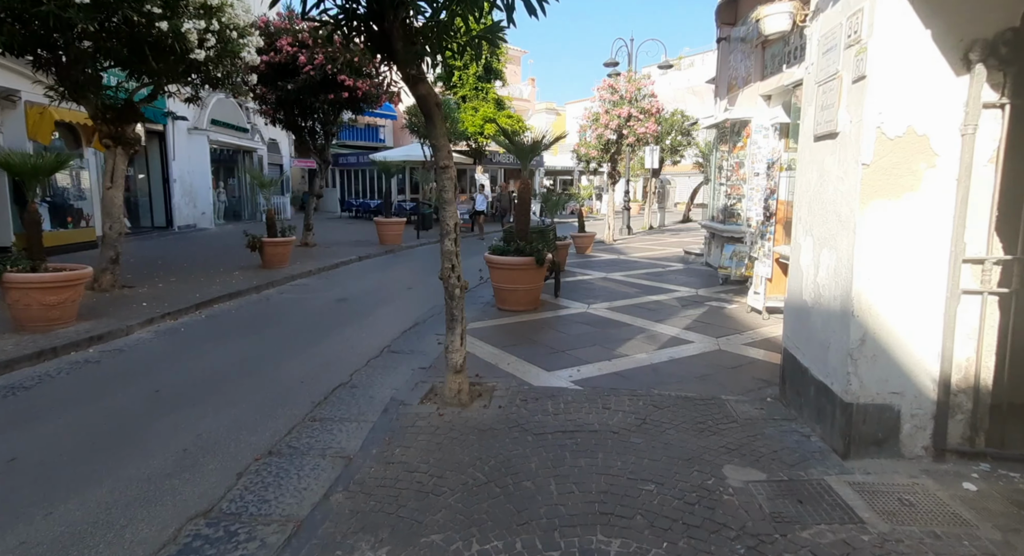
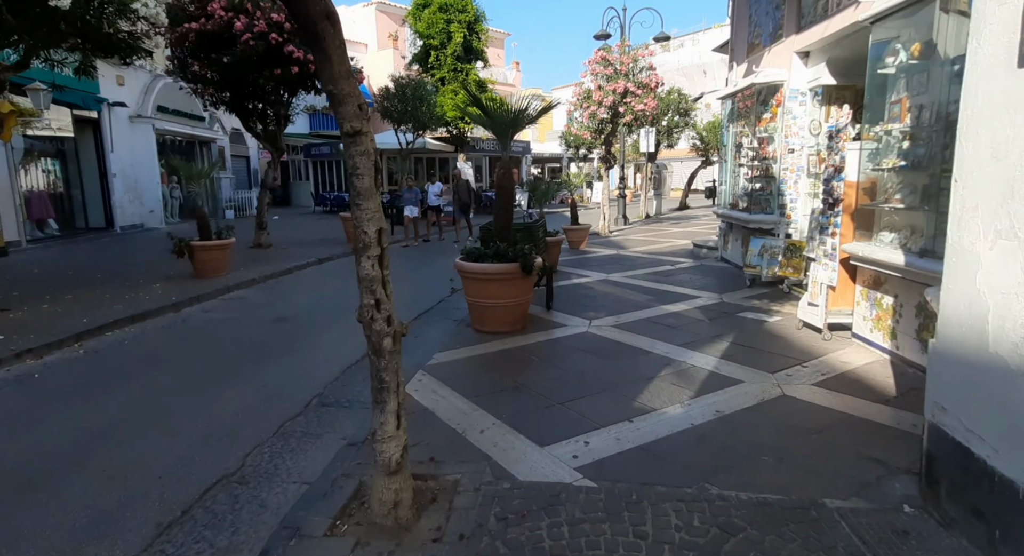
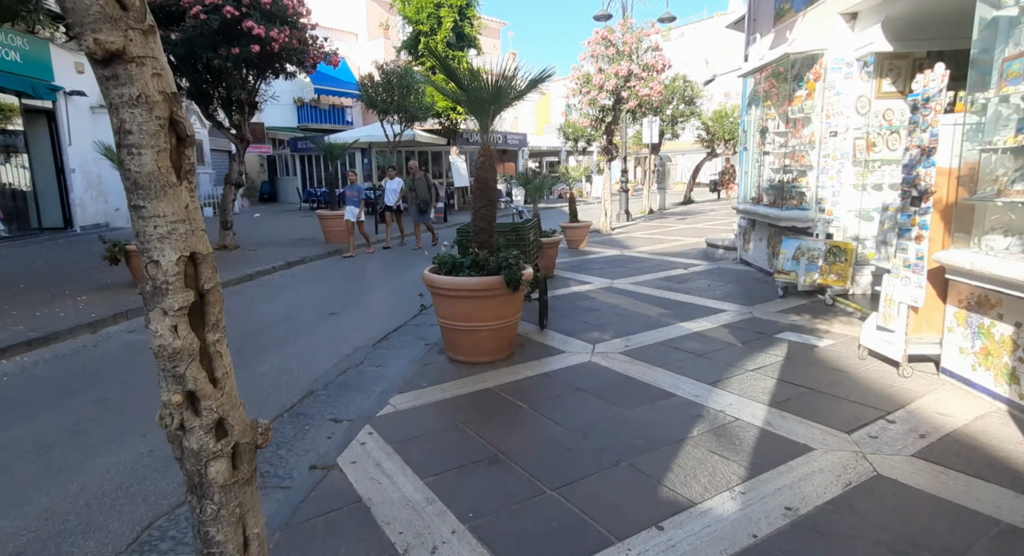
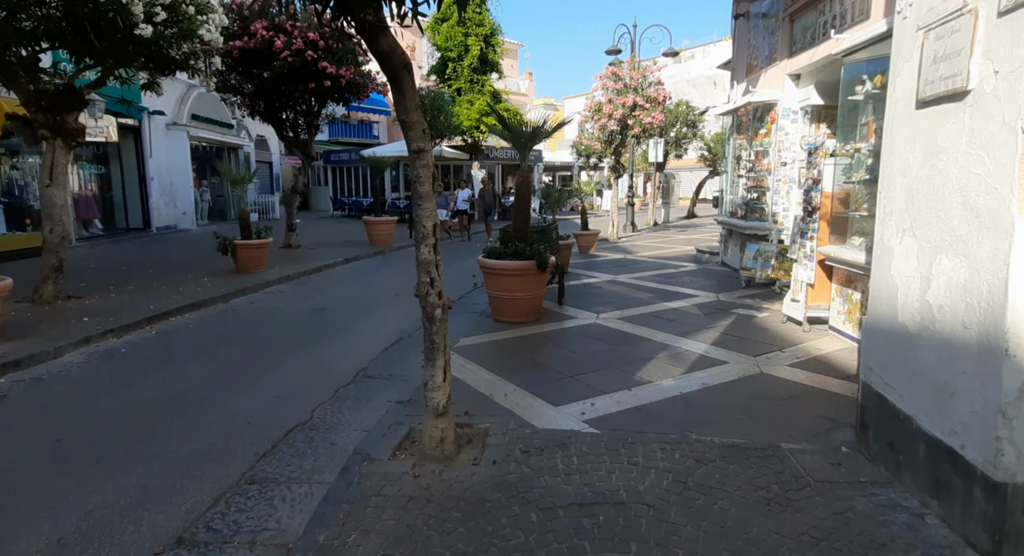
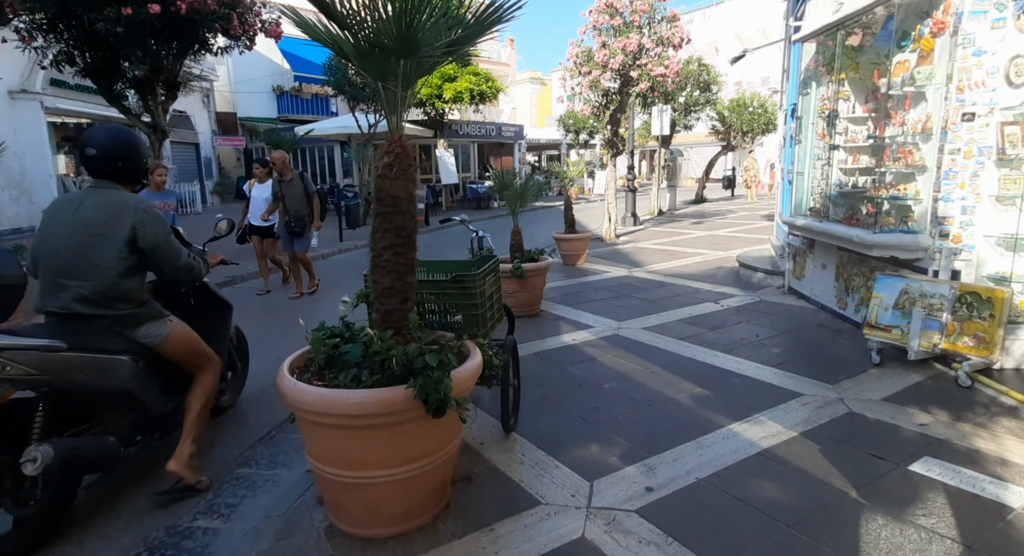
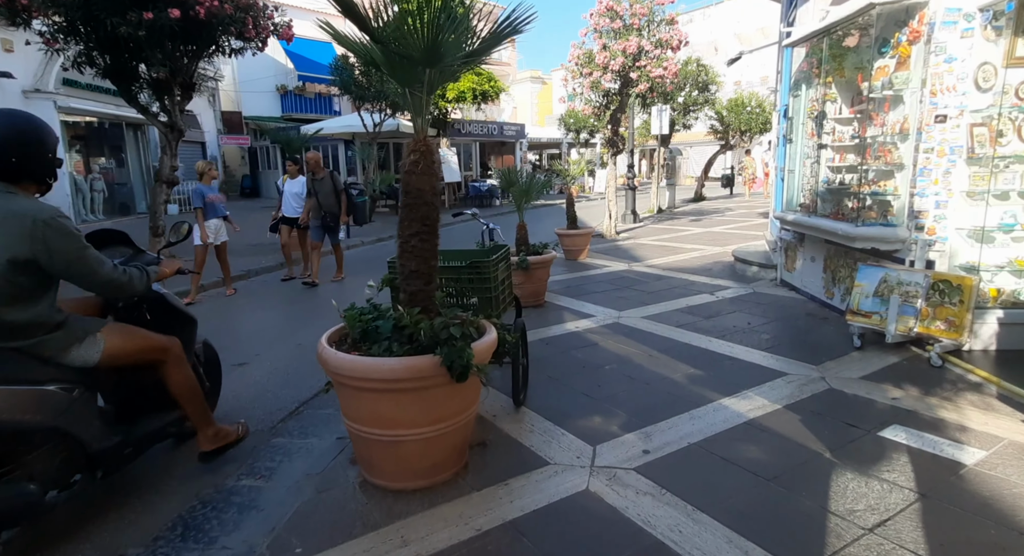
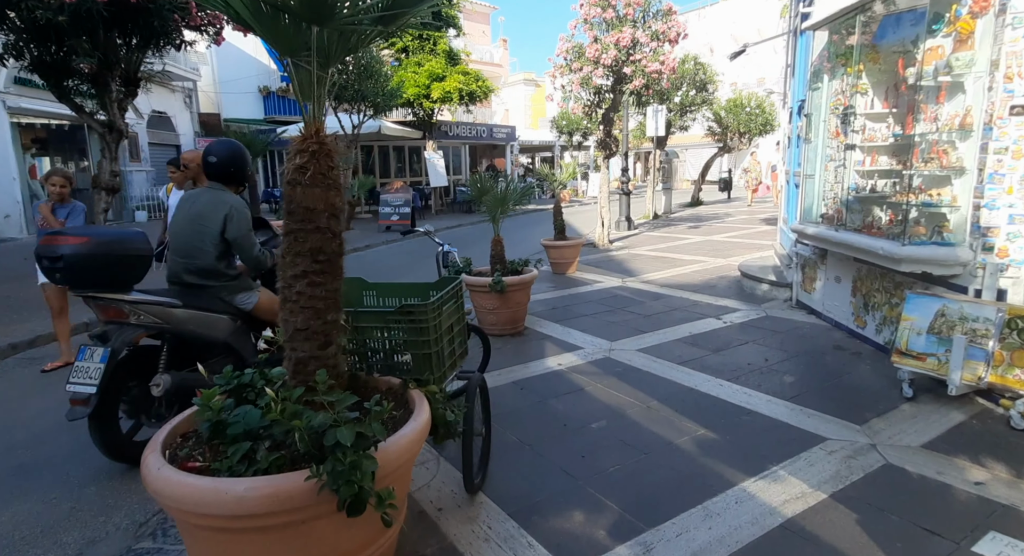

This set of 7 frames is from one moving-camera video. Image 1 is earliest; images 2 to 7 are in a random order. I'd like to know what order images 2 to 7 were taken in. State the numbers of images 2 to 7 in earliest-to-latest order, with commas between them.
4, 2, 3, 6, 5, 7
